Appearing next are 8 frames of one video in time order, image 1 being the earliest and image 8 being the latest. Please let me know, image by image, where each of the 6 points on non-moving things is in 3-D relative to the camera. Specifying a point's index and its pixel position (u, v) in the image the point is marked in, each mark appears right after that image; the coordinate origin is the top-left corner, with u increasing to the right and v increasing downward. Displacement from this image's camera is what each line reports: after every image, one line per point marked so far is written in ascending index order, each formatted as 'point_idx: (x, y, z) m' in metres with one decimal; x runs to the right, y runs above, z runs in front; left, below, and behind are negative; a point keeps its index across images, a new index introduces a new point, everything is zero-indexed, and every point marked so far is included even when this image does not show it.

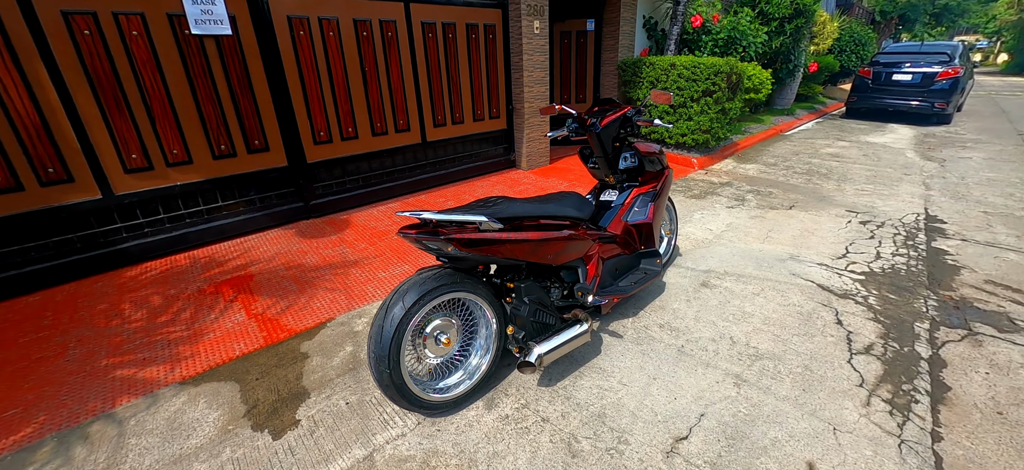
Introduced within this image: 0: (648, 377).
0: (+0.8, -0.8, +2.4) m
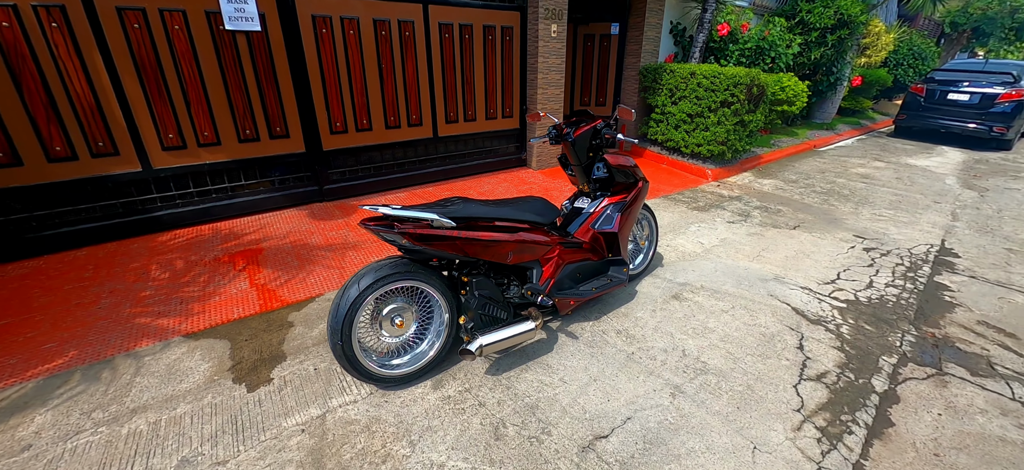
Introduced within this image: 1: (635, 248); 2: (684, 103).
0: (+0.5, -0.9, +2.5) m
1: (+1.1, -0.1, +3.5) m
2: (+2.5, +2.0, +6.0) m
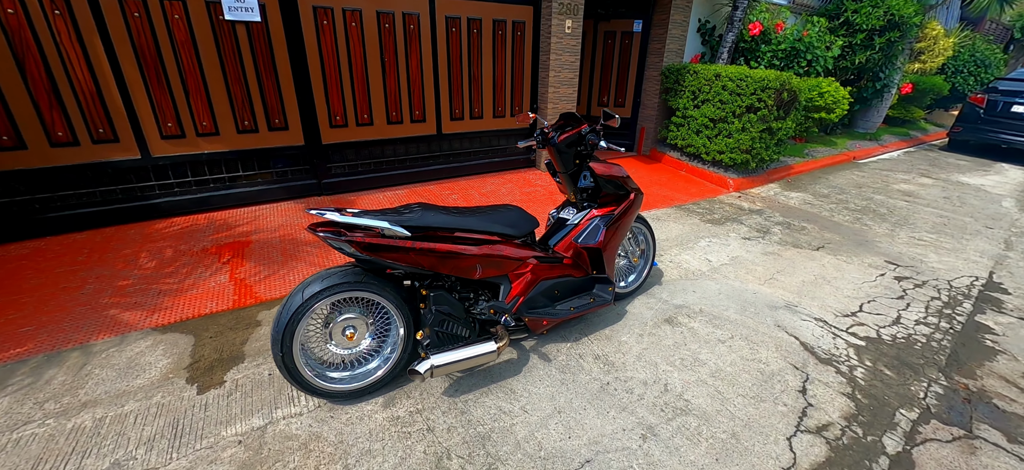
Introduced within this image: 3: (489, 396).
0: (+0.2, -1.0, +2.3) m
1: (+0.9, -0.2, +3.3) m
2: (+2.7, +1.8, +5.6) m
3: (-0.1, -0.9, +2.4) m
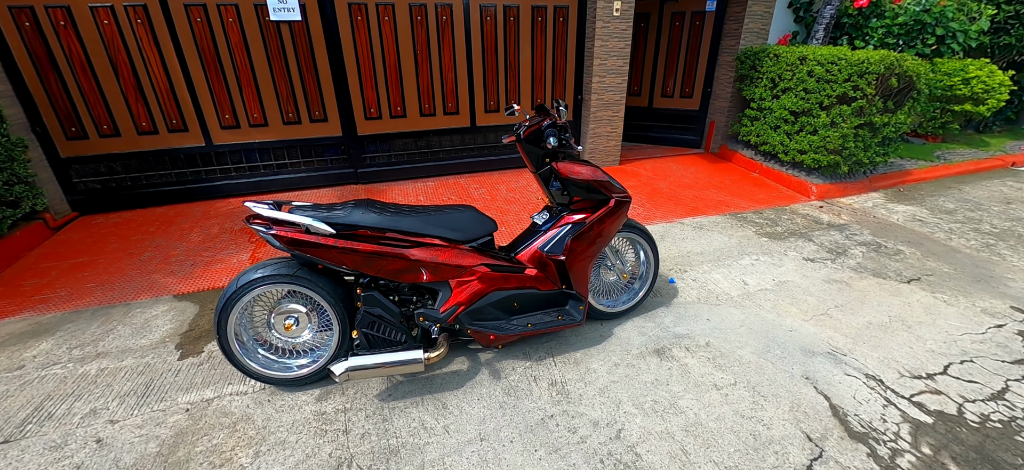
0: (-0.2, -1.0, +2.1) m
1: (+0.8, -0.3, +2.8) m
2: (+3.1, +1.6, +4.6) m
3: (-0.5, -1.0, +2.3) m
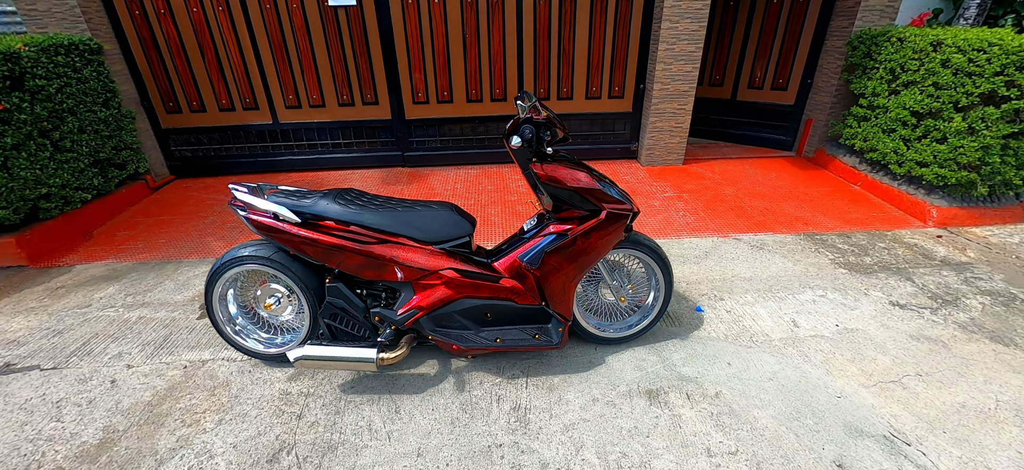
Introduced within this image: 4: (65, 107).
0: (-0.5, -1.0, +2.0) m
1: (+0.7, -0.4, +2.5) m
2: (+3.6, +1.3, +3.6) m
3: (-0.8, -0.9, +2.2) m
4: (-3.9, +1.1, +3.5) m
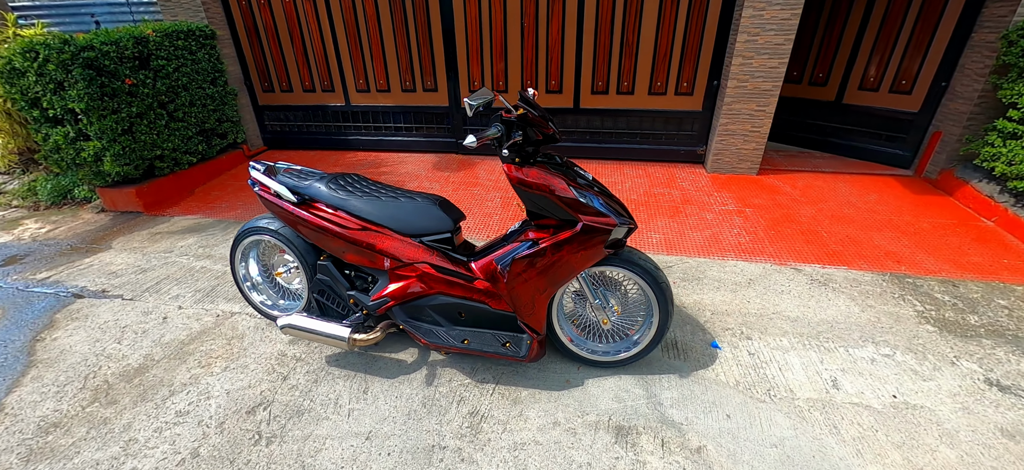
0: (-0.7, -1.0, +2.0) m
1: (+0.6, -0.5, +2.2) m
2: (+3.8, +0.9, +2.7) m
3: (-0.9, -0.8, +2.3) m
4: (-3.4, +1.6, +4.2) m
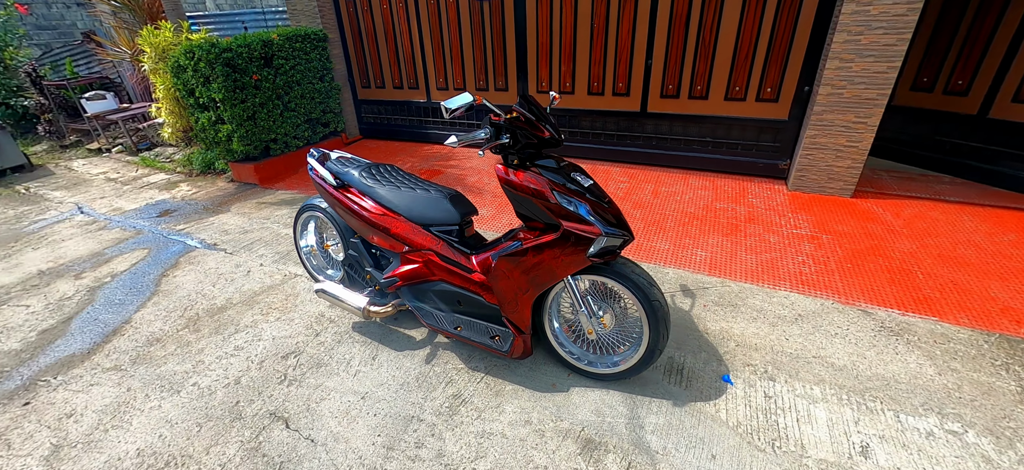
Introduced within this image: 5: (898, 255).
0: (-0.8, -0.9, +2.3) m
1: (+0.5, -0.5, +2.2) m
2: (+3.9, +0.4, +1.8) m
3: (-1.0, -0.7, +2.6) m
4: (-2.7, +1.9, +5.0) m
5: (+2.9, -0.2, +3.0) m
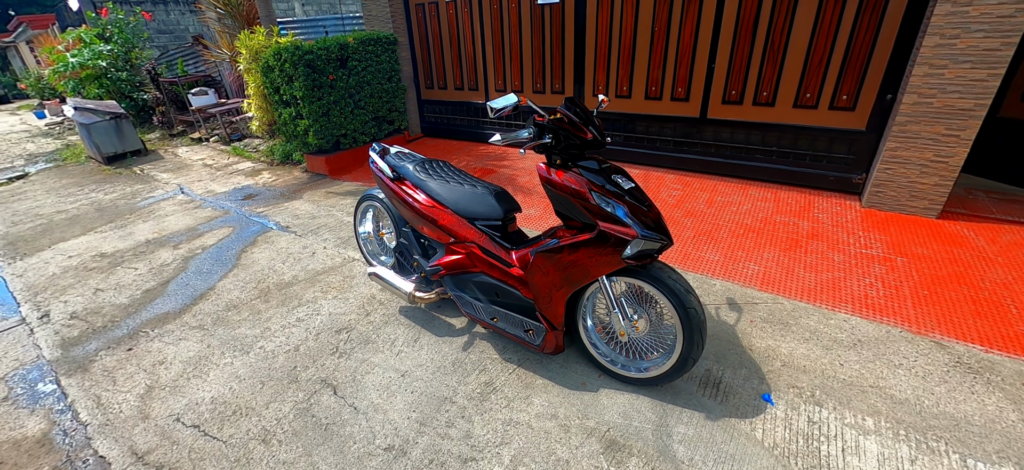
0: (-0.6, -0.8, +2.5) m
1: (+0.7, -0.6, +2.1) m
2: (+4.0, +0.2, +1.3) m
3: (-0.7, -0.7, +2.8) m
4: (-1.9, +2.1, +5.4) m
5: (+3.1, -0.3, +2.7) m
